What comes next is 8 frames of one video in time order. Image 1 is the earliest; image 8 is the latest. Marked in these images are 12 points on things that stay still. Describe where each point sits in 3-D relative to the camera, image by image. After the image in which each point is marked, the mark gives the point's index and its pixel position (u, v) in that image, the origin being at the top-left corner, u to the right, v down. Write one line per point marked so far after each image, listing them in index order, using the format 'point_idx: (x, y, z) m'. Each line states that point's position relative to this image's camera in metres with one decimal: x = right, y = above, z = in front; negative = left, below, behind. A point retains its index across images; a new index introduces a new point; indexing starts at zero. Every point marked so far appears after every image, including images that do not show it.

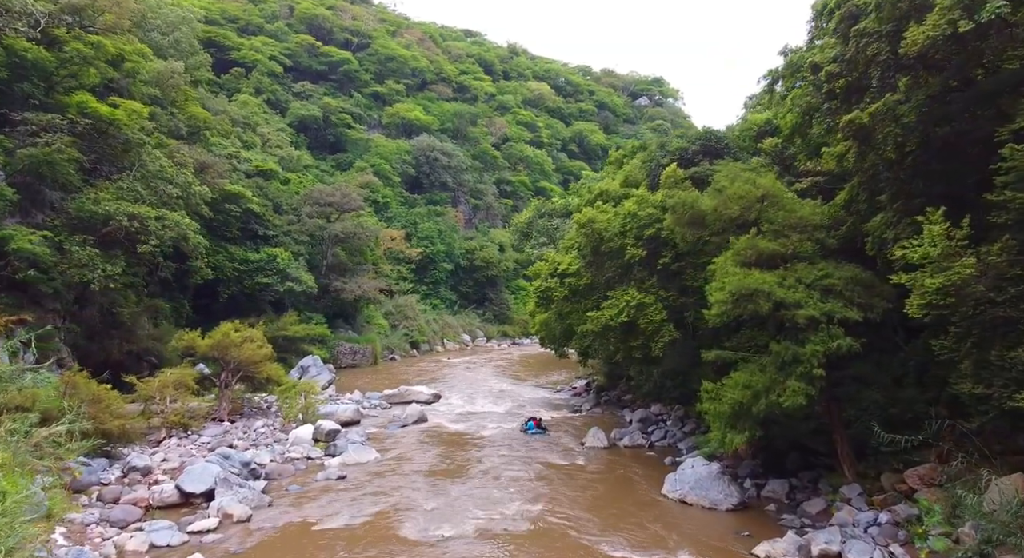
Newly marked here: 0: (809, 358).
0: (+3.6, -1.0, +8.6) m
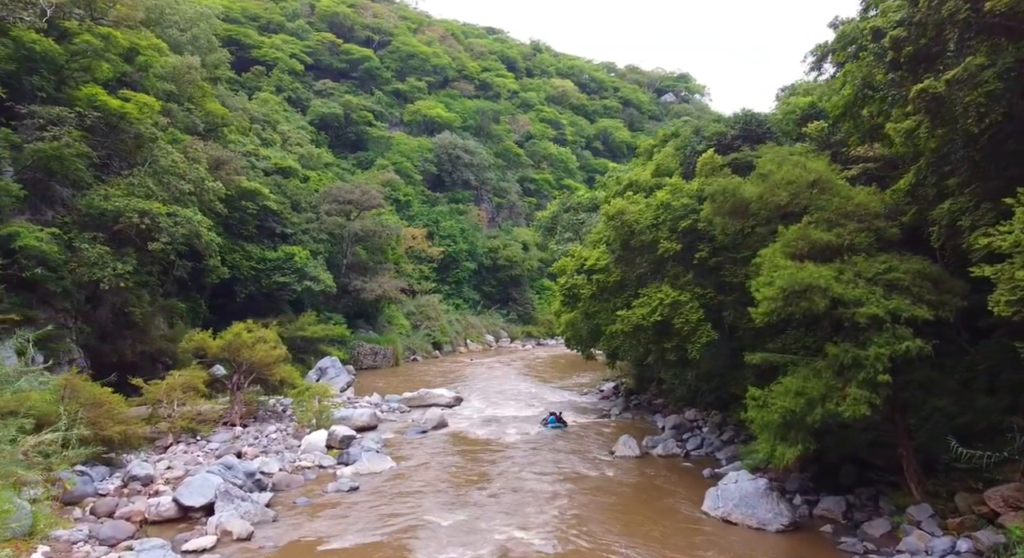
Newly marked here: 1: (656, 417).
0: (+3.9, -0.9, +7.6) m
1: (+3.3, -3.2, +16.2) m
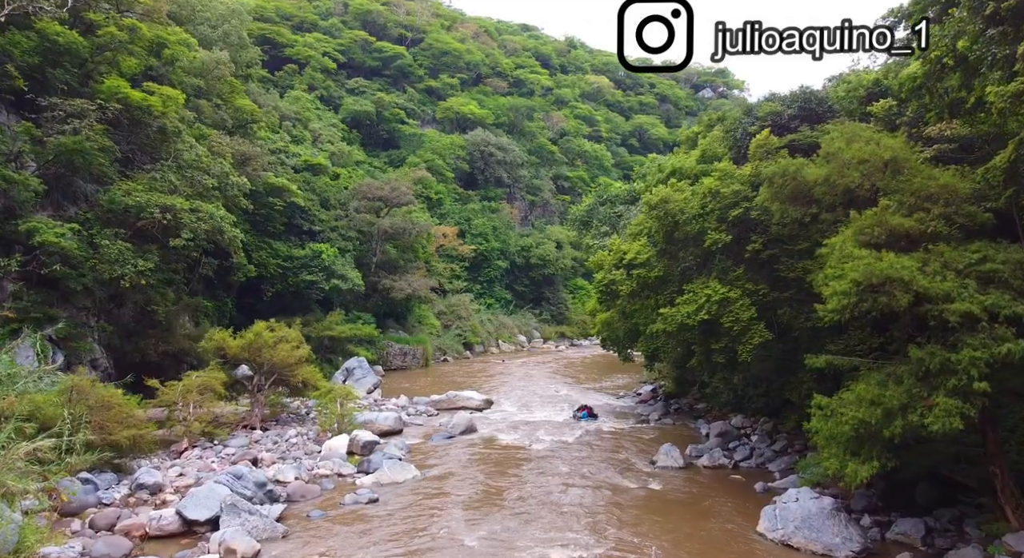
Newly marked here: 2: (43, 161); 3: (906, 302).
0: (+4.2, -0.8, +6.5) m
1: (+4.0, -3.1, +15.1) m
2: (-10.7, +2.7, +16.2) m
3: (+3.8, -0.2, +6.8) m
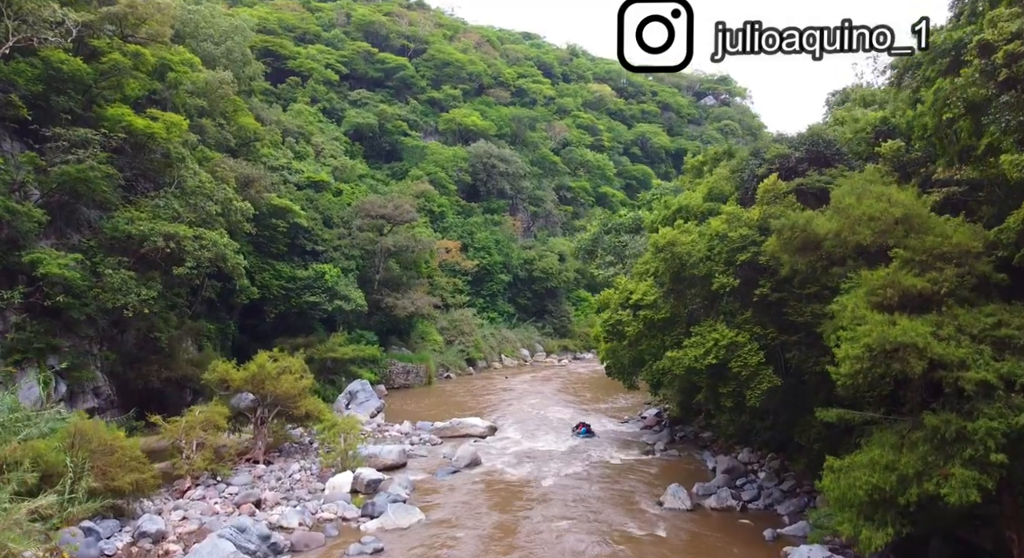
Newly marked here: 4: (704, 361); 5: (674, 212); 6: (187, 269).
0: (+4.3, -1.4, +6.4) m
1: (+4.1, -3.8, +15.0) m
2: (-10.6, +2.0, +16.1) m
3: (+3.9, -0.9, +6.7) m
4: (+2.8, -1.2, +10.3) m
5: (+3.7, +1.5, +16.4) m
6: (-8.1, +0.2, +17.6) m
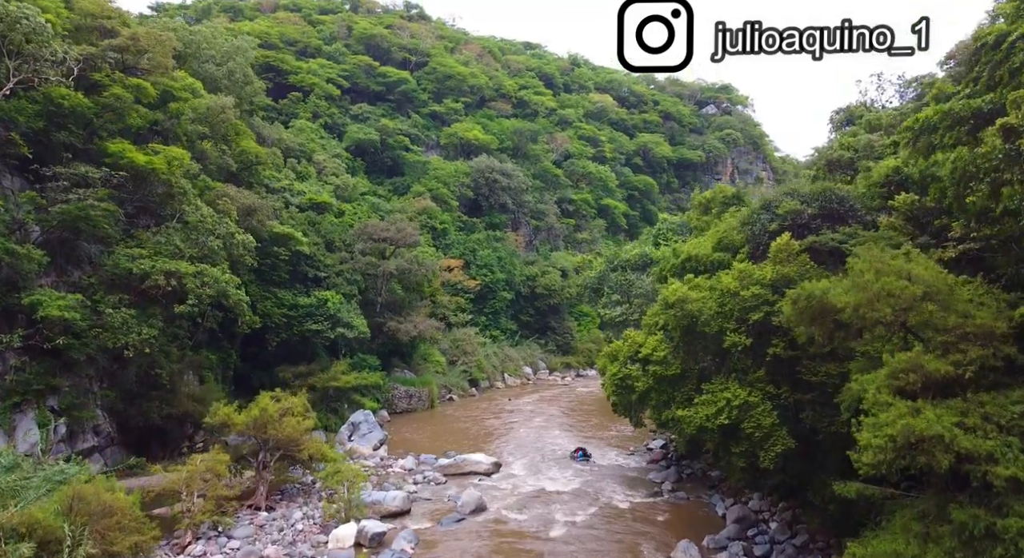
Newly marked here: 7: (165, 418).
0: (+4.4, -2.3, +6.2) m
1: (+4.2, -4.6, +14.8) m
2: (-10.5, +1.2, +15.9) m
3: (+4.0, -1.7, +6.5) m
4: (+2.9, -2.0, +10.1) m
5: (+3.8, +0.6, +16.2) m
6: (-7.9, -0.7, +17.4) m
7: (-8.9, -3.6, +18.2) m
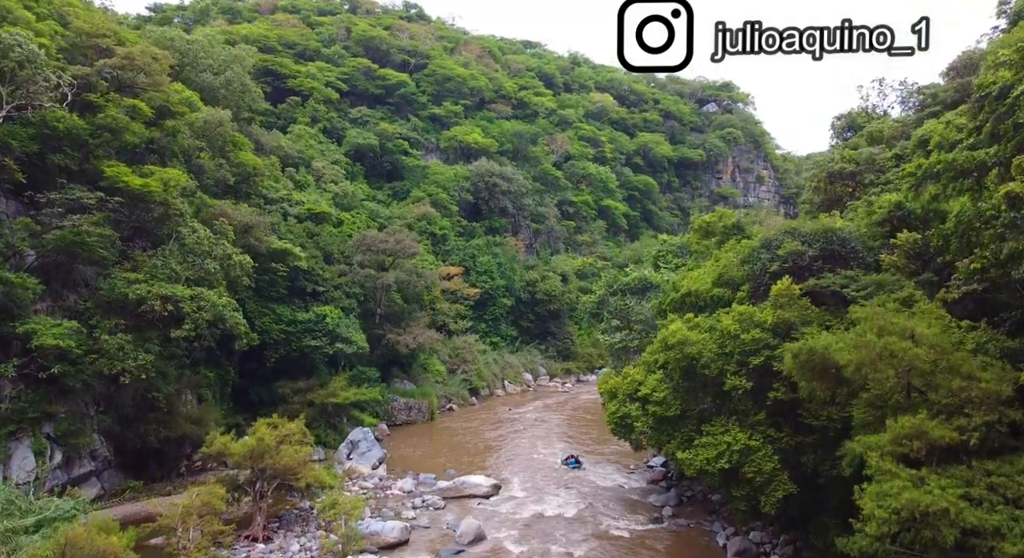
0: (+4.3, -2.9, +6.1) m
1: (+4.2, -5.2, +14.7) m
2: (-10.5, +0.6, +15.8) m
3: (+4.0, -2.3, +6.4) m
4: (+2.9, -2.6, +10.0) m
5: (+3.8, +0.1, +16.0) m
6: (-8.0, -1.2, +17.3) m
7: (-9.0, -4.1, +18.1) m
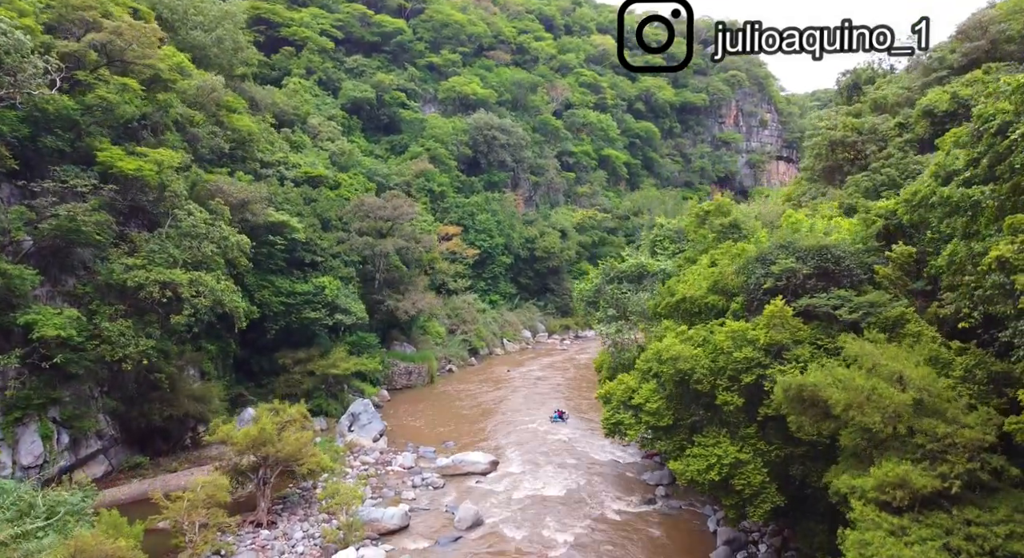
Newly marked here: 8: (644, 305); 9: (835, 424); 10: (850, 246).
0: (+4.3, -3.5, +6.4) m
1: (+4.1, -5.0, +15.2) m
2: (-10.6, +0.8, +15.8) m
3: (+3.9, -2.9, +6.7) m
4: (+2.8, -2.9, +10.2) m
5: (+3.7, +0.4, +16.1) m
6: (-8.0, -0.8, +17.4) m
7: (-9.0, -3.6, +18.5) m
8: (+3.0, -0.7, +16.1) m
9: (+4.0, -1.6, +8.7) m
10: (+5.5, +0.4, +11.6) m
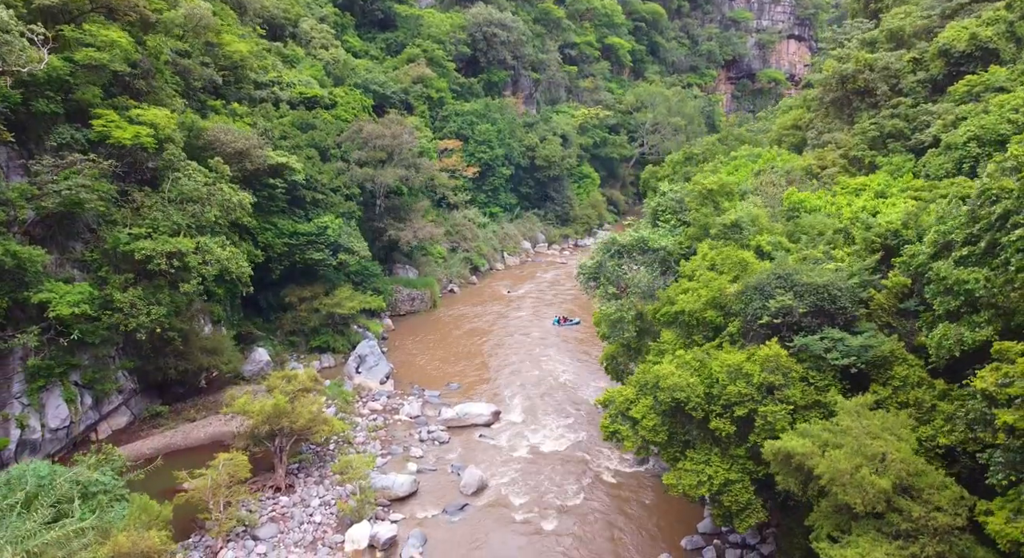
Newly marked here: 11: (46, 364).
0: (+4.3, -4.6, +7.4) m
1: (+4.2, -4.5, +16.3) m
2: (-10.5, +1.4, +15.8) m
3: (+4.0, -4.0, +7.5) m
4: (+2.9, -3.3, +11.1) m
5: (+3.8, +0.9, +16.2) m
6: (-8.0, 0.0, +17.7) m
7: (-9.0, -2.5, +19.3) m
8: (+3.1, -0.1, +16.4) m
9: (+4.0, -2.4, +9.3) m
10: (+5.6, +0.1, +11.8) m
11: (-10.5, -2.0, +15.8) m
